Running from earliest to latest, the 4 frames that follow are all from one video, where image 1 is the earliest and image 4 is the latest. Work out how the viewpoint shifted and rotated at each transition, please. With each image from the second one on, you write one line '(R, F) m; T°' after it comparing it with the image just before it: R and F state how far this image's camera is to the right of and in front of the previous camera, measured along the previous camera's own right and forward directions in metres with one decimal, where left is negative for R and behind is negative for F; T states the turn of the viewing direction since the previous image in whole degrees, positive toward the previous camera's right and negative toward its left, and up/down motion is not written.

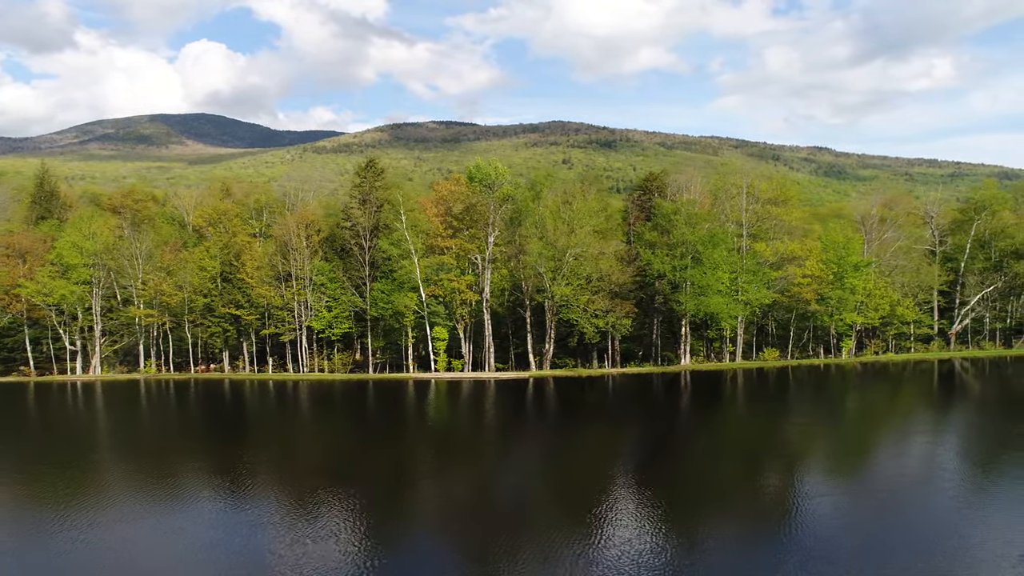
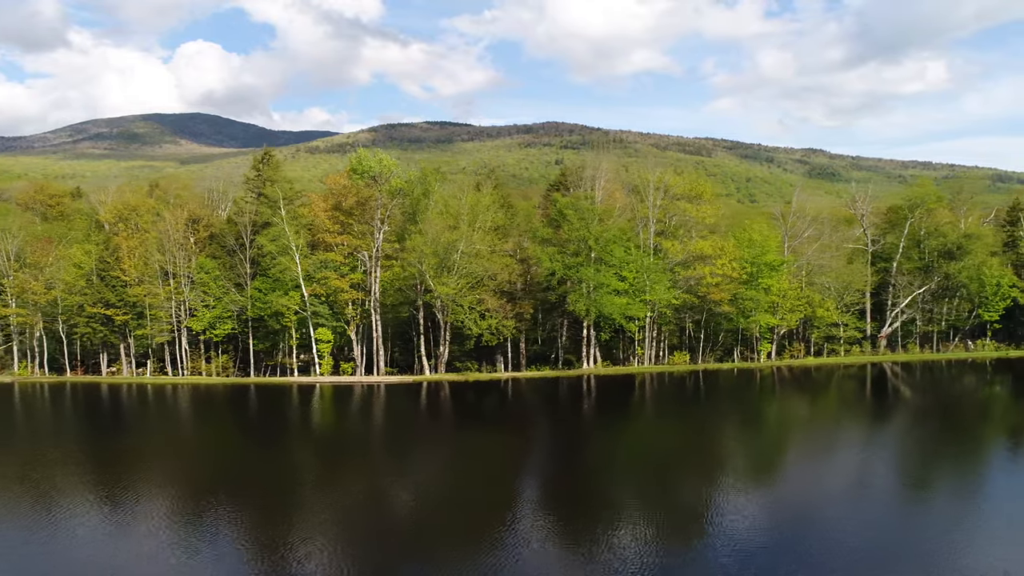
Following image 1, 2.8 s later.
(+3.3, +1.5) m; 0°
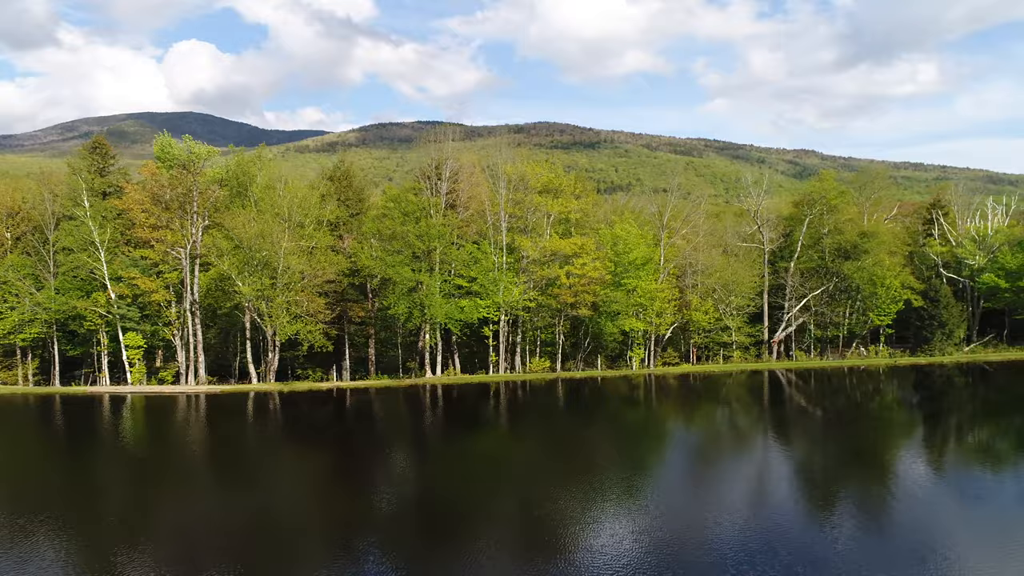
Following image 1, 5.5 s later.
(+4.6, +2.3) m; +1°
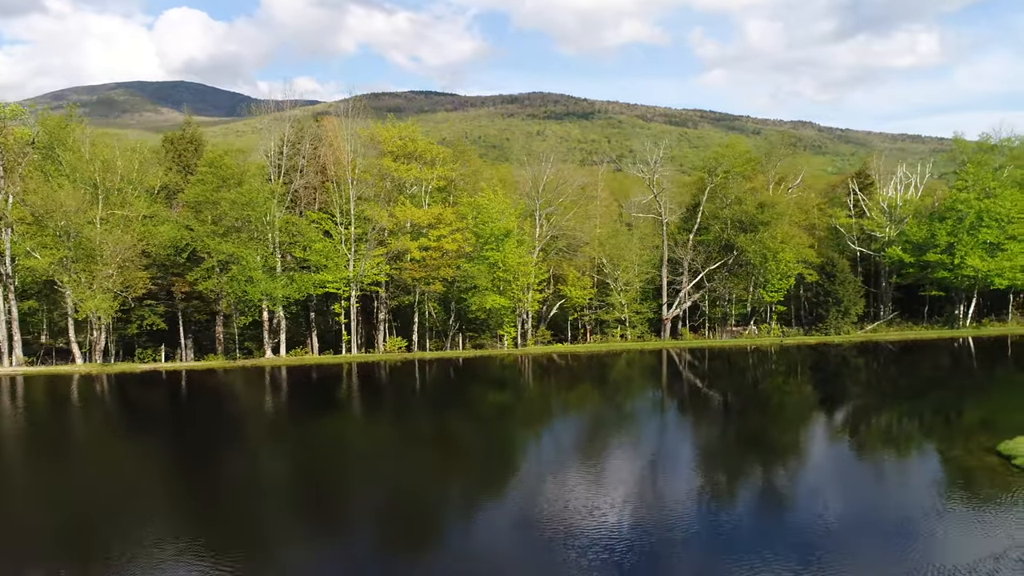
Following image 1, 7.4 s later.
(+4.0, +1.9) m; 0°
